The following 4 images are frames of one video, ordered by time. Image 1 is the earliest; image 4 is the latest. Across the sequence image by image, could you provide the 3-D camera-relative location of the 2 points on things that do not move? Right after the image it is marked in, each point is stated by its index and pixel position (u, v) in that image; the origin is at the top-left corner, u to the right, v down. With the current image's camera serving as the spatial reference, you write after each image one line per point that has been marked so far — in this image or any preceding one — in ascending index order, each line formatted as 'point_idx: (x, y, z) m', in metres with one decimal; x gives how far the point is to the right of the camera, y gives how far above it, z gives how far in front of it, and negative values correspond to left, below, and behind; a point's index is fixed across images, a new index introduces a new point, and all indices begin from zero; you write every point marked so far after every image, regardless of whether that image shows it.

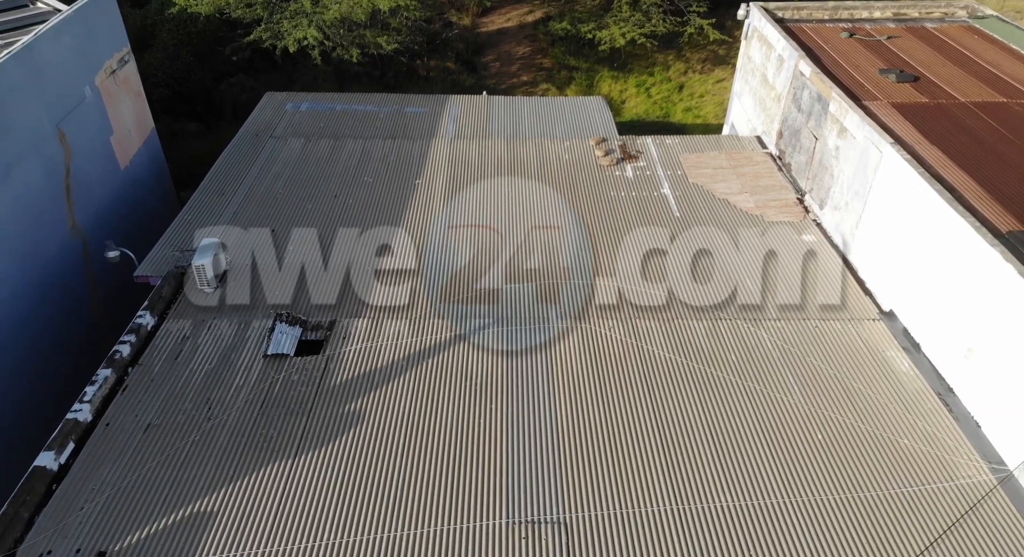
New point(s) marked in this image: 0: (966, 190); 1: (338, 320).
0: (+8.4, +2.1, +13.5) m
1: (-3.5, -0.3, +14.4) m
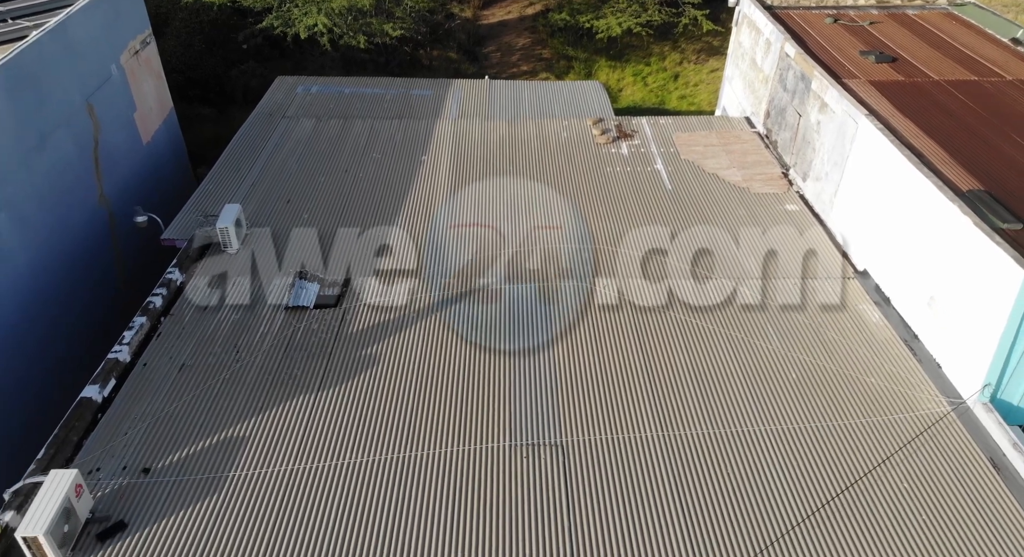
0: (+8.5, +2.7, +14.5) m
1: (-3.4, +0.3, +15.7) m
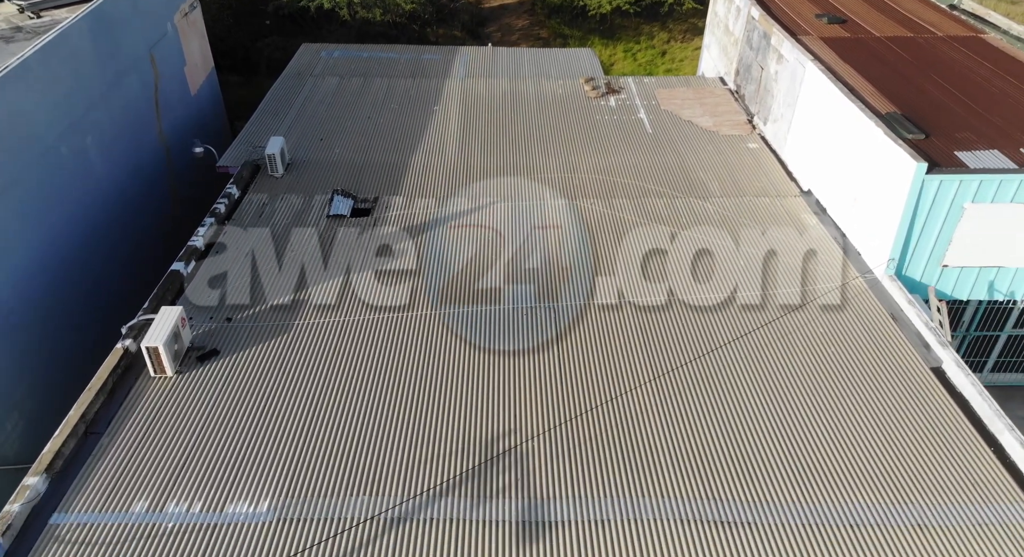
0: (+8.4, +4.5, +17.0) m
1: (-3.4, +2.2, +18.8) m
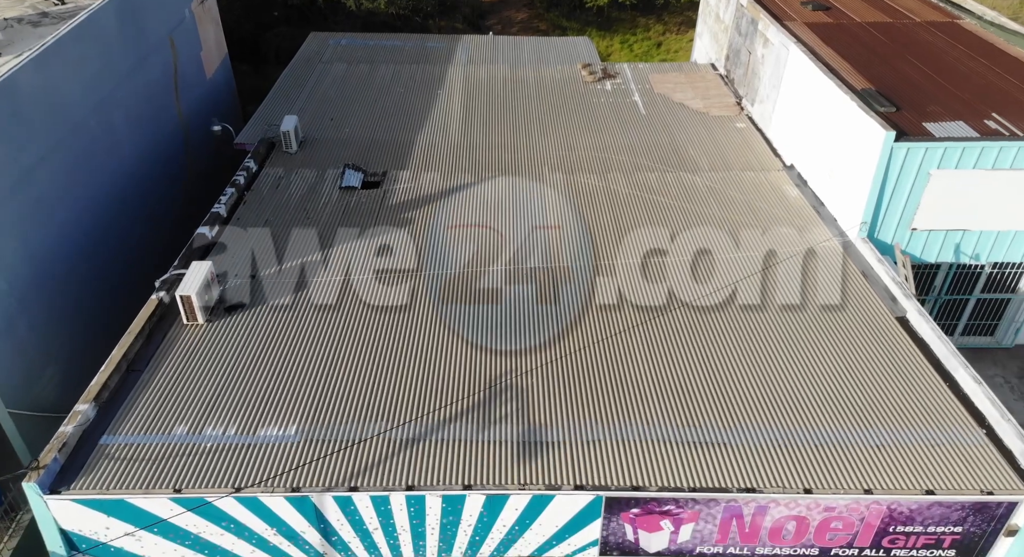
0: (+8.5, +5.2, +17.9) m
1: (-3.4, +3.0, +19.7) m
